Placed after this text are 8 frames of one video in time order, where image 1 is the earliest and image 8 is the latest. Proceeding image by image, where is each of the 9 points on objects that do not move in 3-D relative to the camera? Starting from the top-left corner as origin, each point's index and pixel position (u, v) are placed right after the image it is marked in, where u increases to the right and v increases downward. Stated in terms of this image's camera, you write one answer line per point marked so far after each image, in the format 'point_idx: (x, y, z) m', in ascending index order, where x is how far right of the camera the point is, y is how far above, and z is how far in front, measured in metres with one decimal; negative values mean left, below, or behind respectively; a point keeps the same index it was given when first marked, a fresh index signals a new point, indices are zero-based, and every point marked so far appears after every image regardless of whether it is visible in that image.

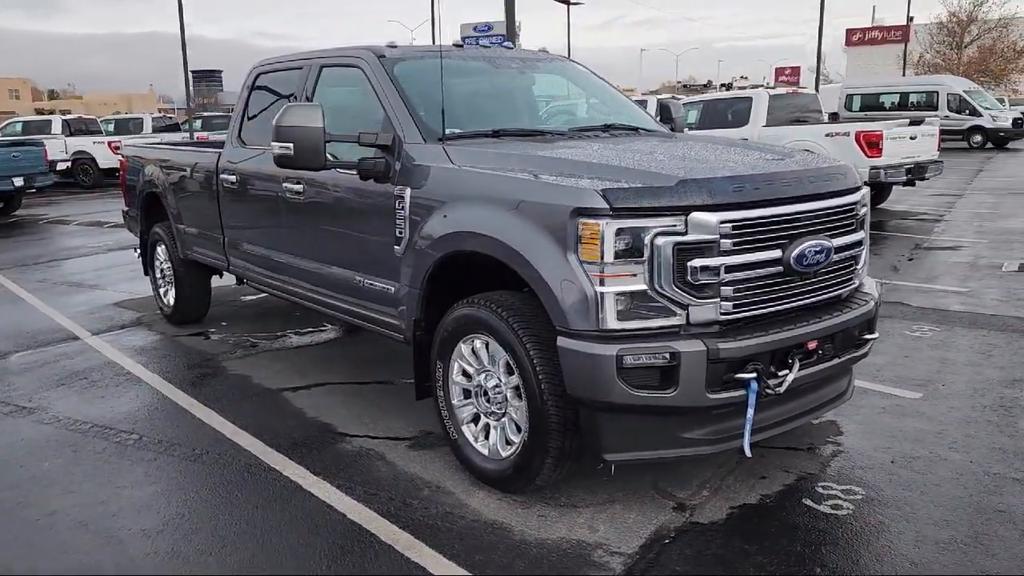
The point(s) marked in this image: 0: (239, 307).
0: (-2.6, -0.2, +8.0) m
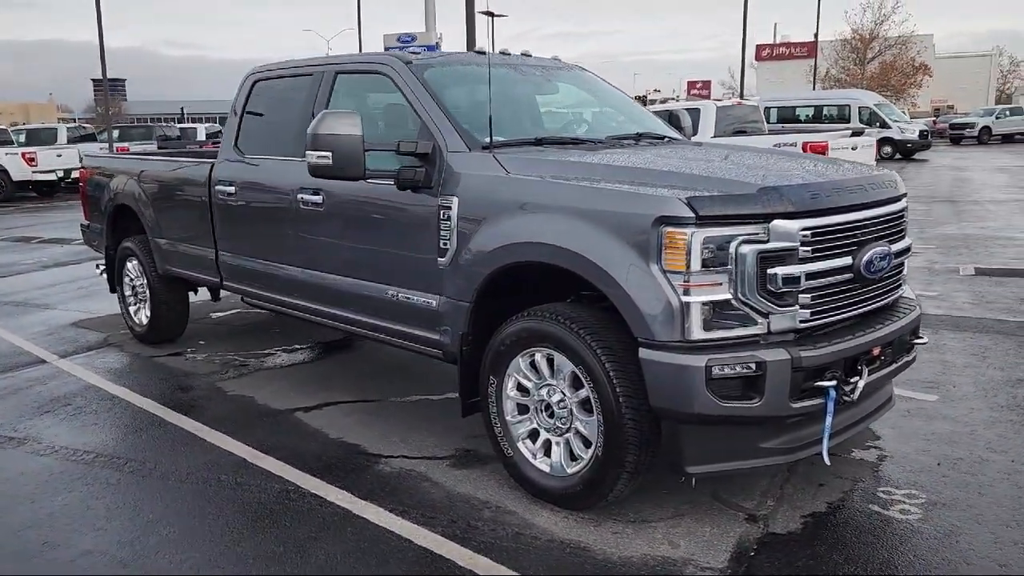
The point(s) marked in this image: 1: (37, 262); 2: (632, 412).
0: (-2.7, -0.4, +7.6) m
1: (-6.8, +0.4, +12.2) m
2: (+0.5, -0.5, +3.4) m
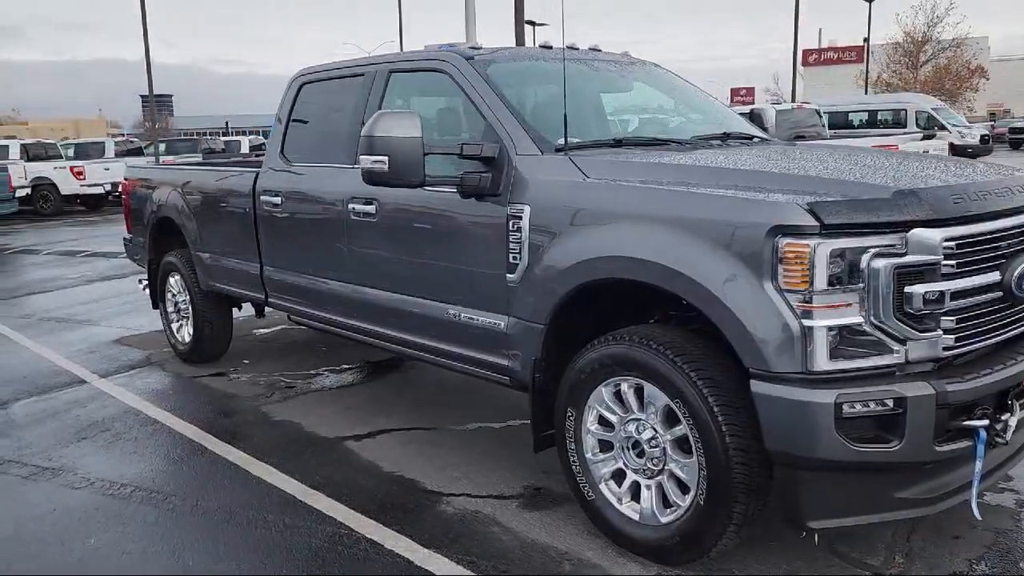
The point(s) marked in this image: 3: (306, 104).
0: (-2.2, -0.5, +7.3) m
1: (-6.1, +0.2, +12.0) m
2: (+0.8, -0.6, +2.9) m
3: (-1.3, +1.2, +5.3) m
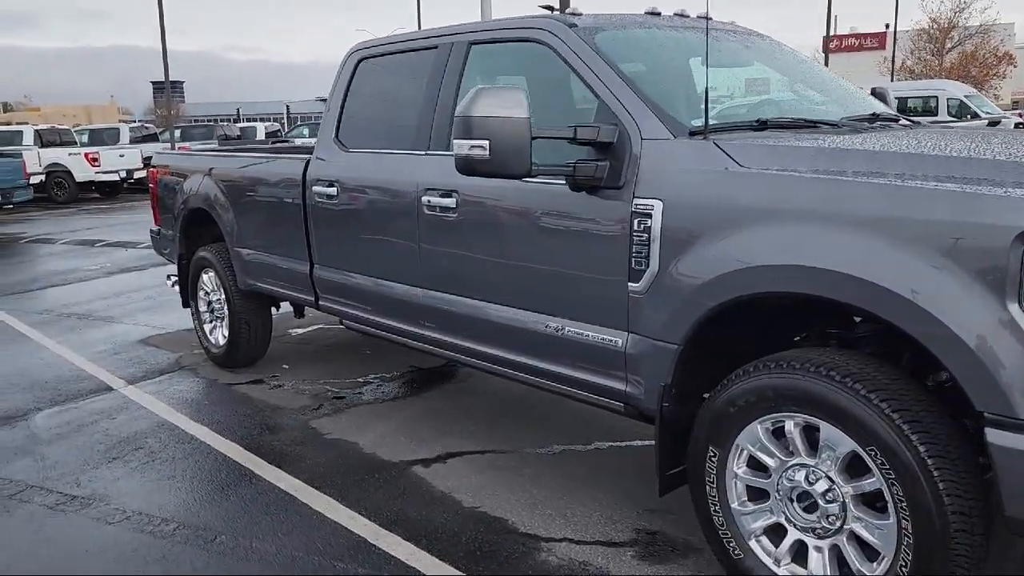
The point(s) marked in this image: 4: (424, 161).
0: (-1.7, -0.5, +6.7) m
1: (-5.5, +0.3, +11.5) m
2: (+1.2, -0.6, +2.3) m
3: (-0.8, +1.1, +4.7) m
4: (-0.4, +0.6, +4.1) m
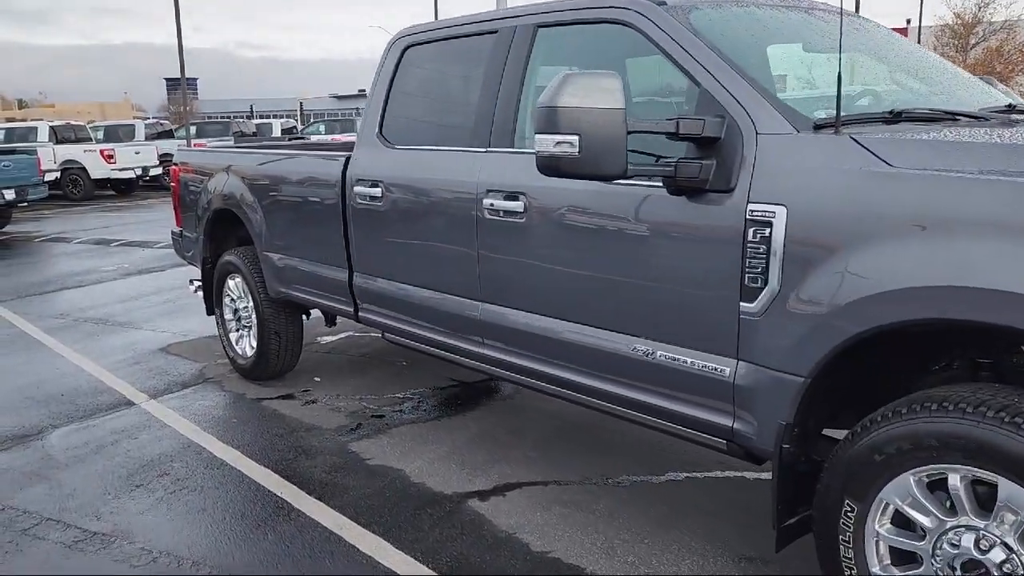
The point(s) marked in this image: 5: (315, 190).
0: (-1.4, -0.5, +6.3) m
1: (-5.2, +0.3, +11.1) m
2: (+1.5, -0.7, +1.8) m
3: (-0.5, +1.1, +4.3) m
4: (-0.1, +0.5, +3.6) m
5: (-1.1, +0.6, +4.8) m
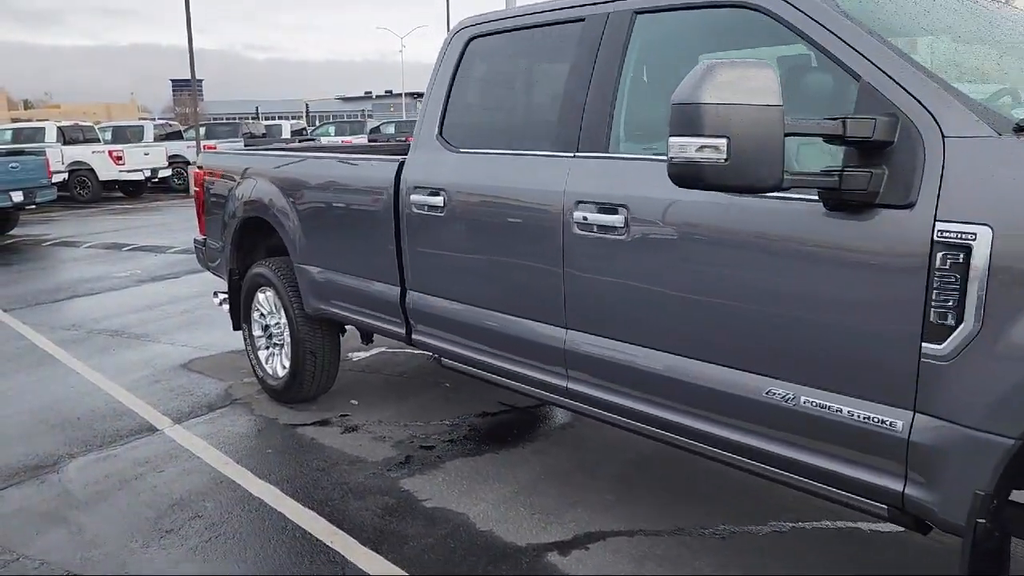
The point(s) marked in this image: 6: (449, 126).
0: (-1.0, -0.6, +5.8) m
1: (-4.8, +0.2, +10.7) m
2: (+1.8, -0.8, +1.4) m
3: (-0.2, +1.0, +3.8) m
4: (+0.2, +0.5, +3.2) m
5: (-0.8, +0.5, +4.3) m
6: (-0.3, +0.7, +3.9) m
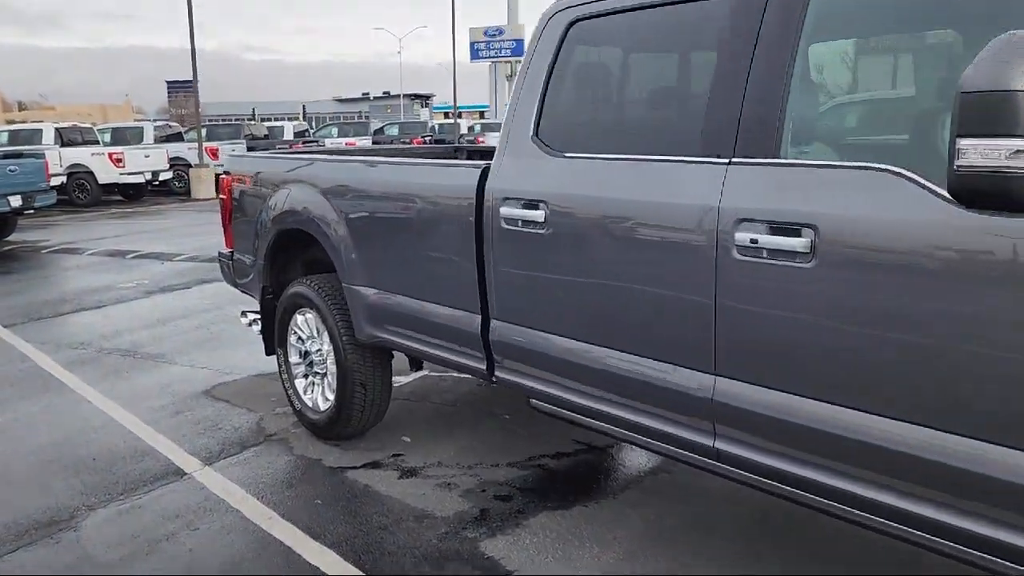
0: (-0.6, -0.7, +5.2) m
1: (-4.4, 0.0, +10.0) m
2: (+2.2, -0.9, +0.8) m
3: (+0.3, +0.9, +3.2) m
4: (+0.7, +0.3, +2.6) m
5: (-0.4, +0.3, +3.7) m
6: (+0.1, +0.6, +3.2) m
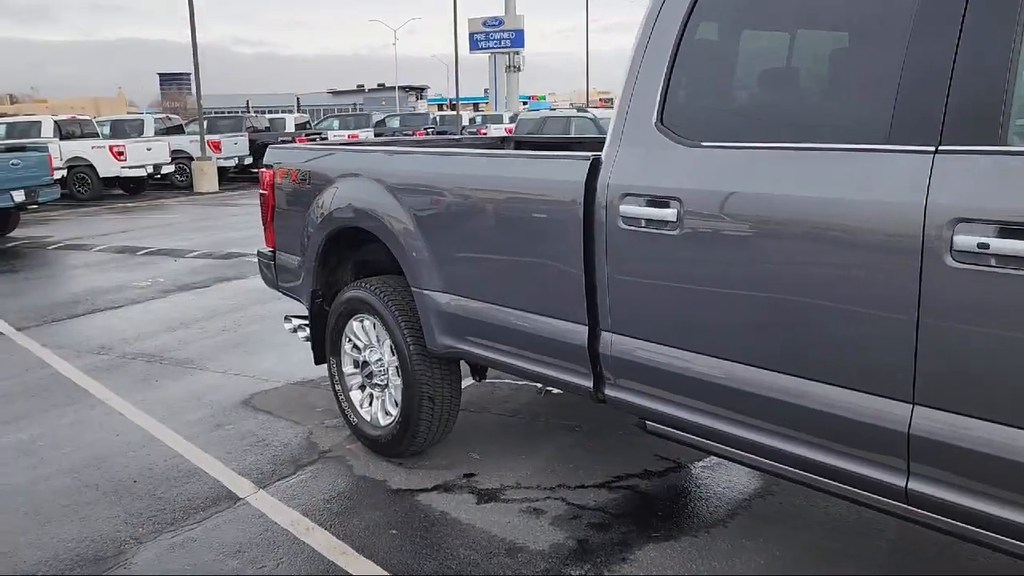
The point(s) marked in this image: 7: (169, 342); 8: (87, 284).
0: (-0.2, -0.7, +4.8) m
1: (-4.0, 0.0, +9.6) m
2: (+2.7, -0.9, +0.4) m
3: (+0.7, +0.9, +2.8) m
4: (+1.1, +0.3, +2.1) m
5: (0.0, +0.3, +3.3) m
6: (+0.5, +0.6, +2.8) m
7: (-2.8, -0.4, +6.9) m
8: (-4.8, 0.0, +9.7) m
